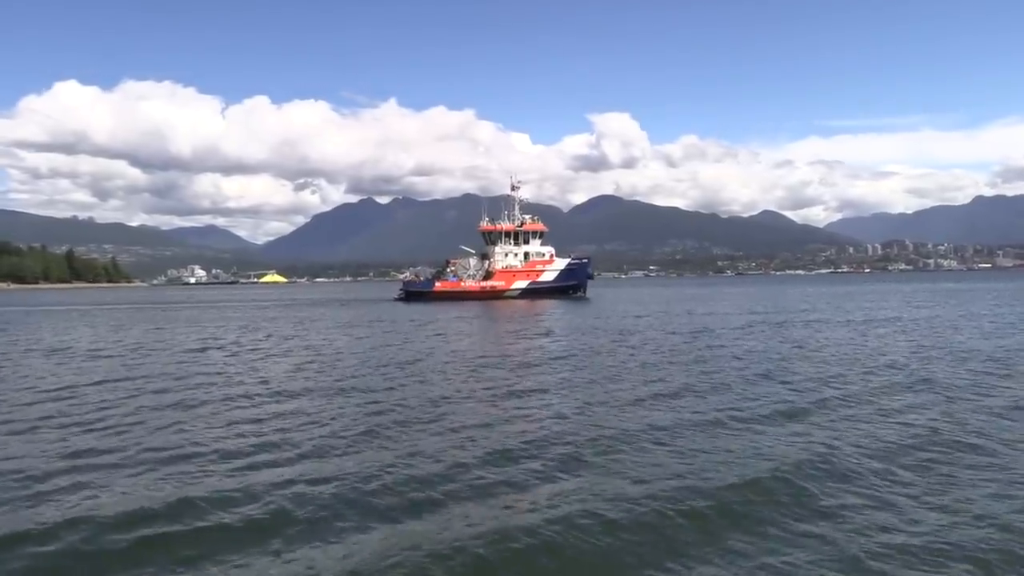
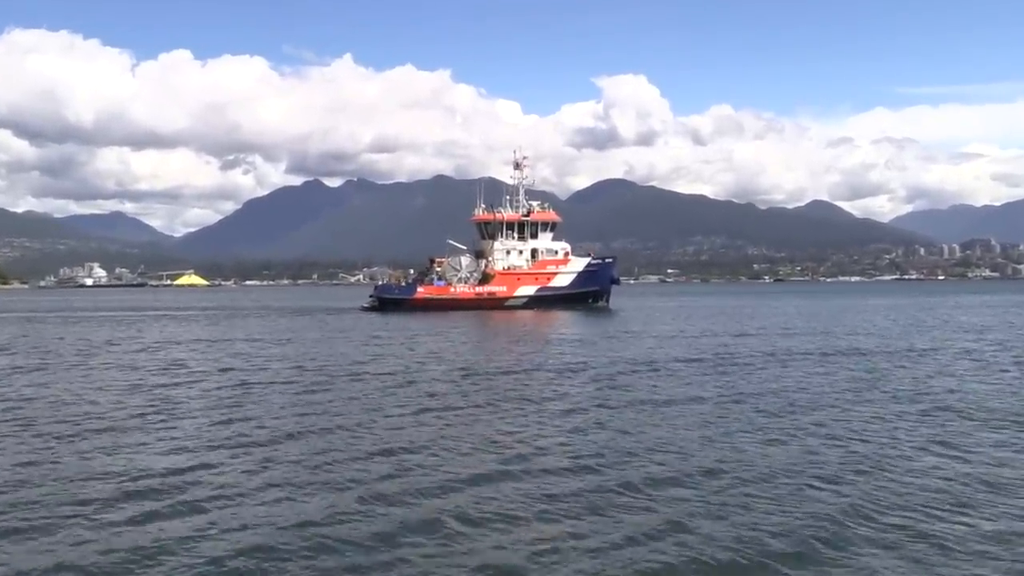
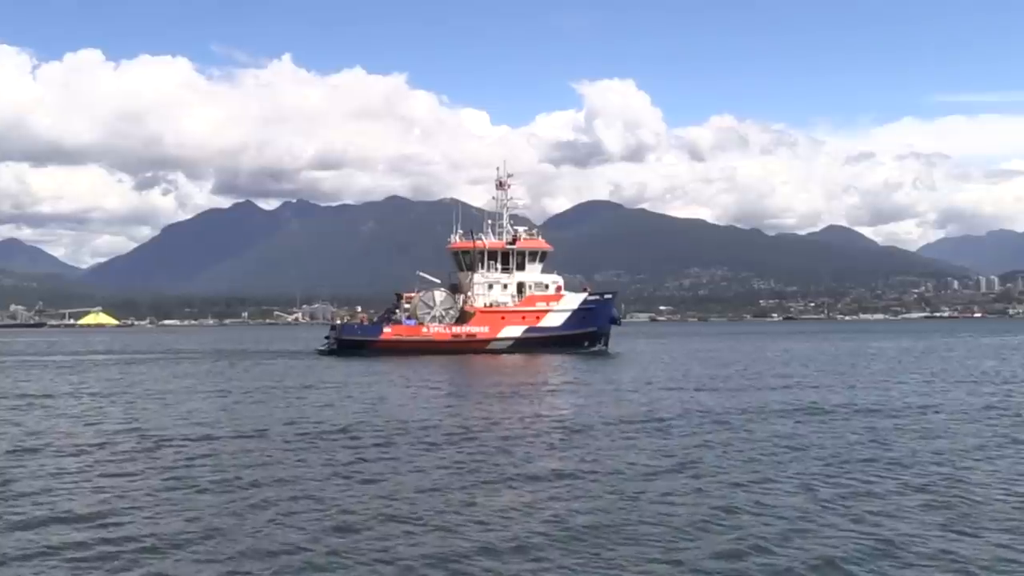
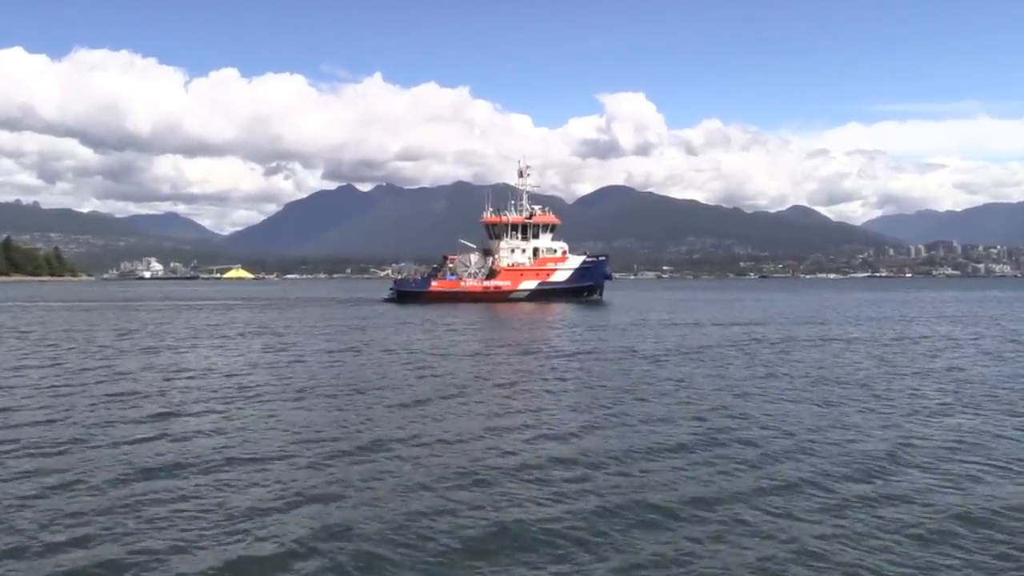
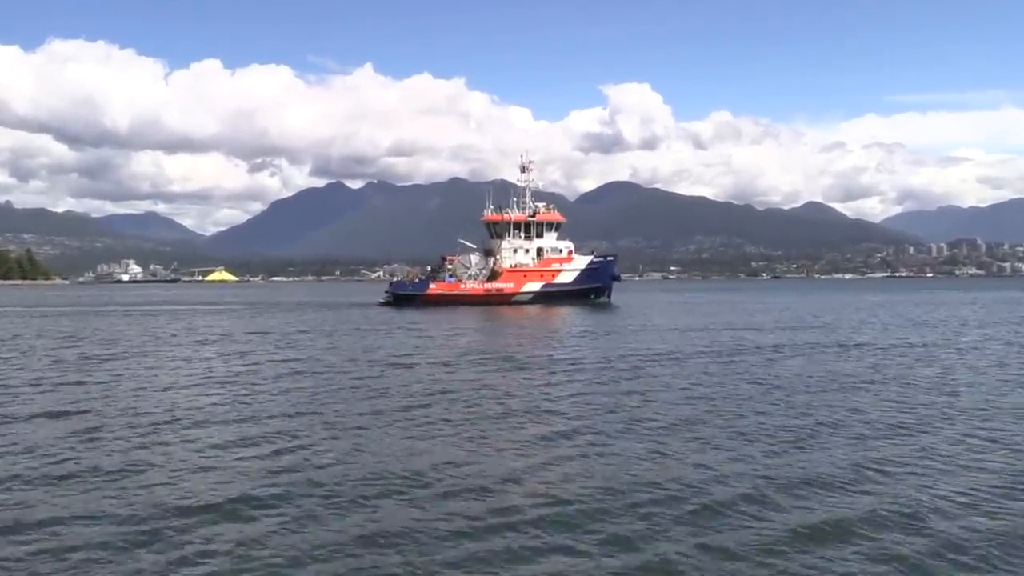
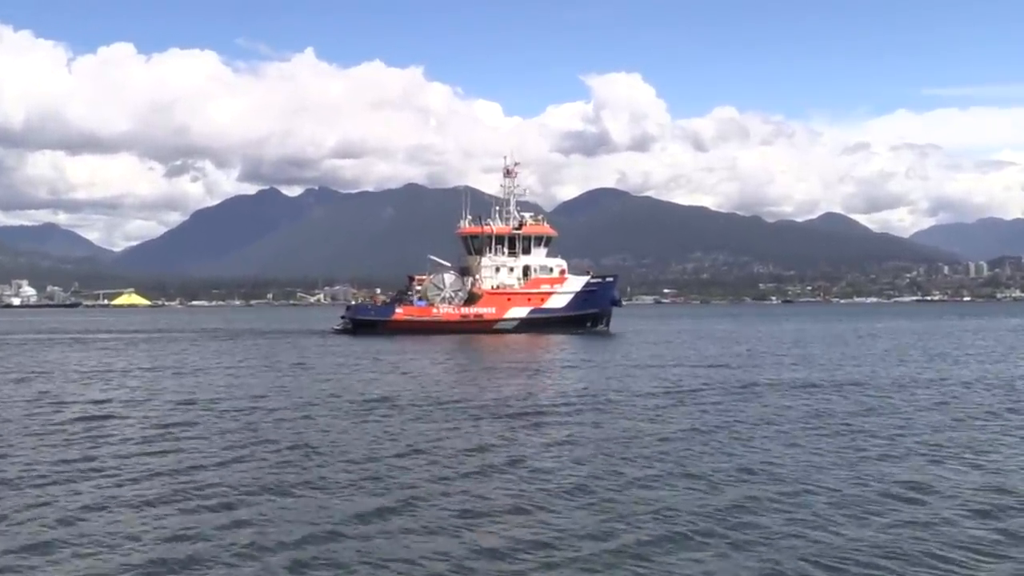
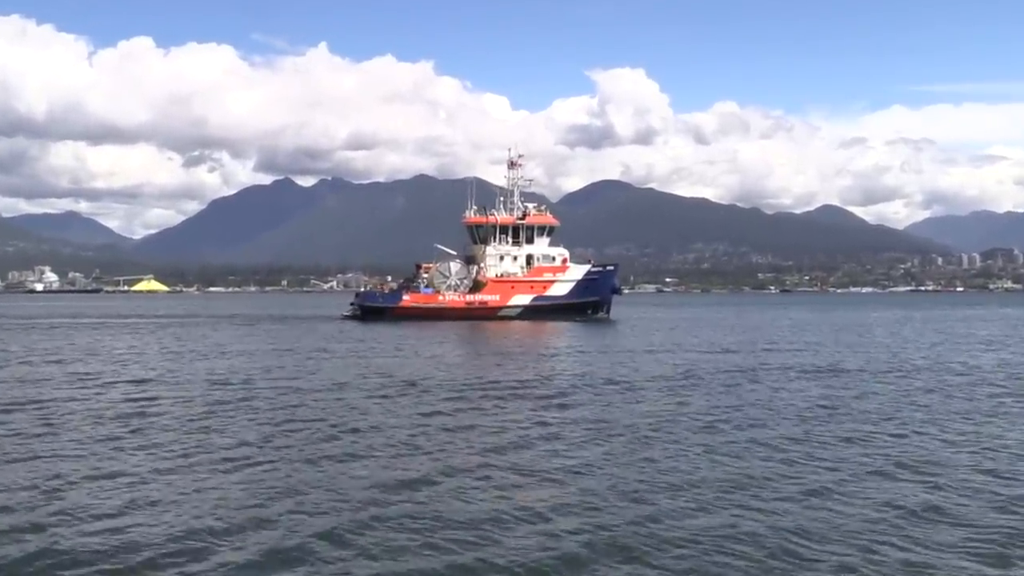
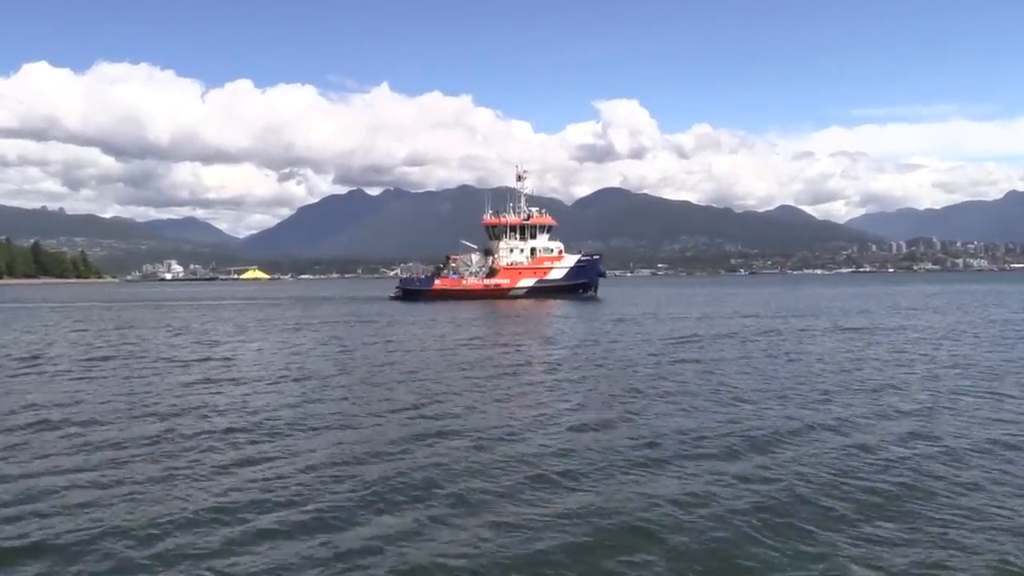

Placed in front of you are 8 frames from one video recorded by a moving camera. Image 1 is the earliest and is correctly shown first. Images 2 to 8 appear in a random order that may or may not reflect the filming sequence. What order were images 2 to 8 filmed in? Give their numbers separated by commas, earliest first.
8, 4, 5, 2, 7, 6, 3
